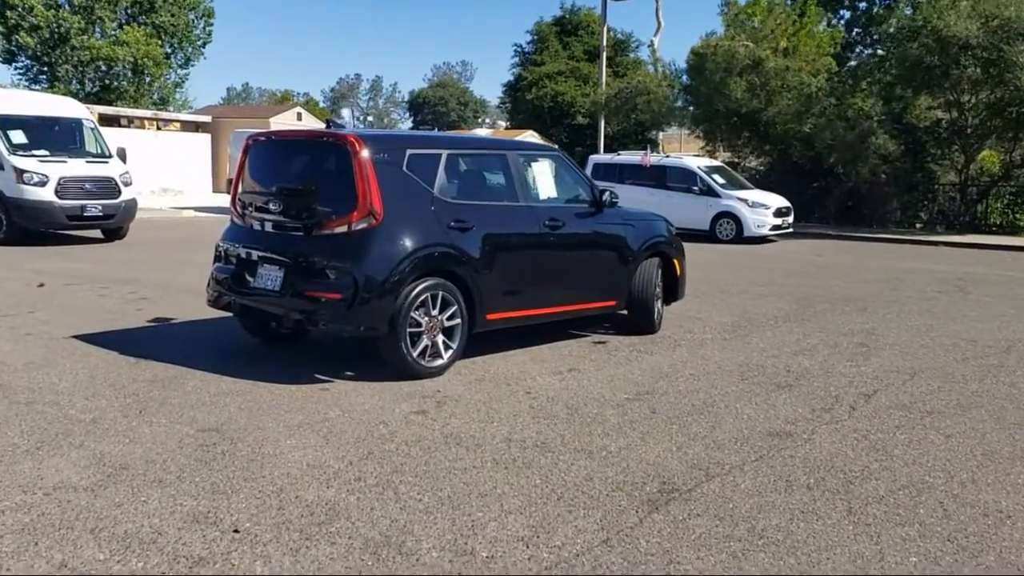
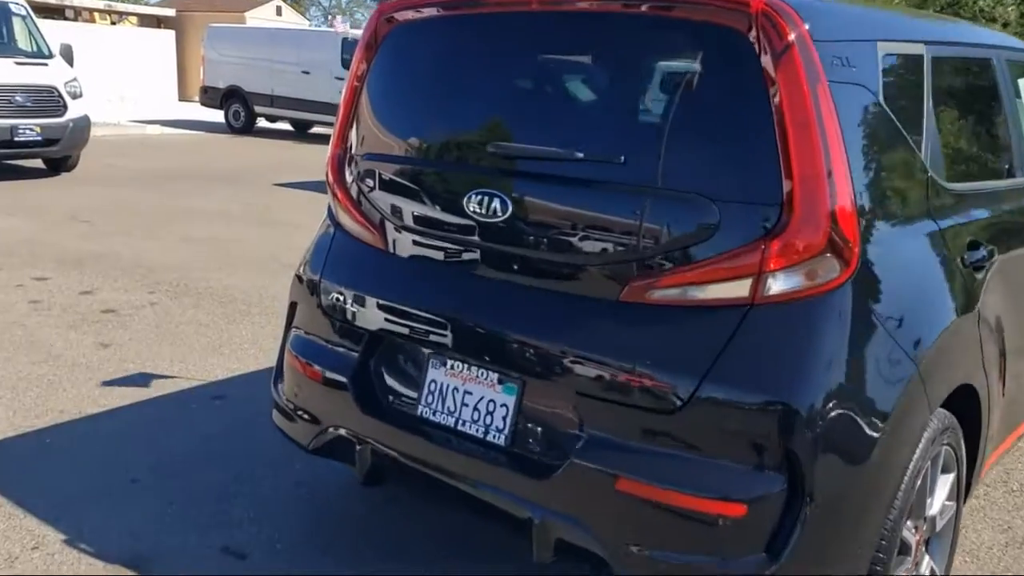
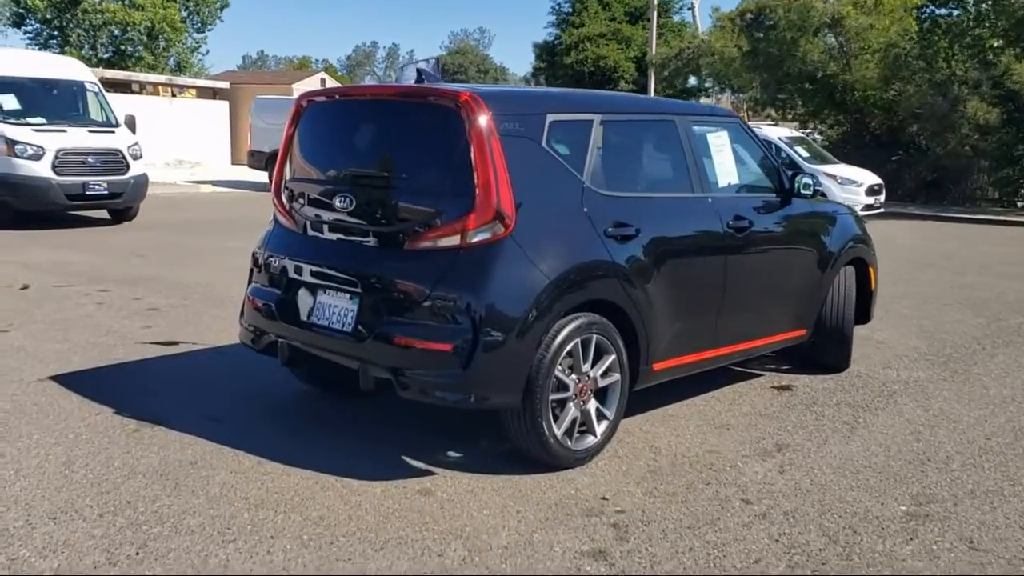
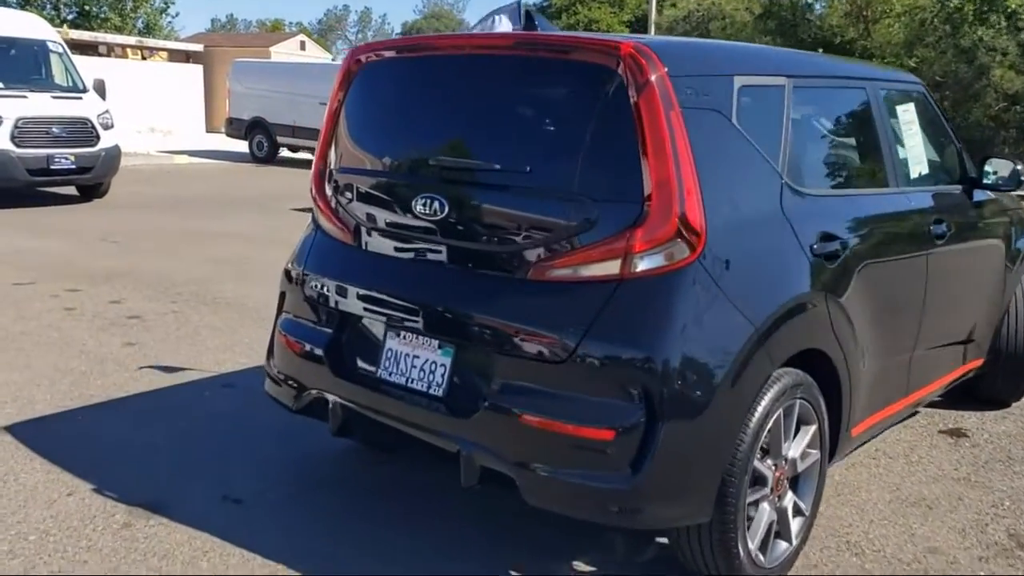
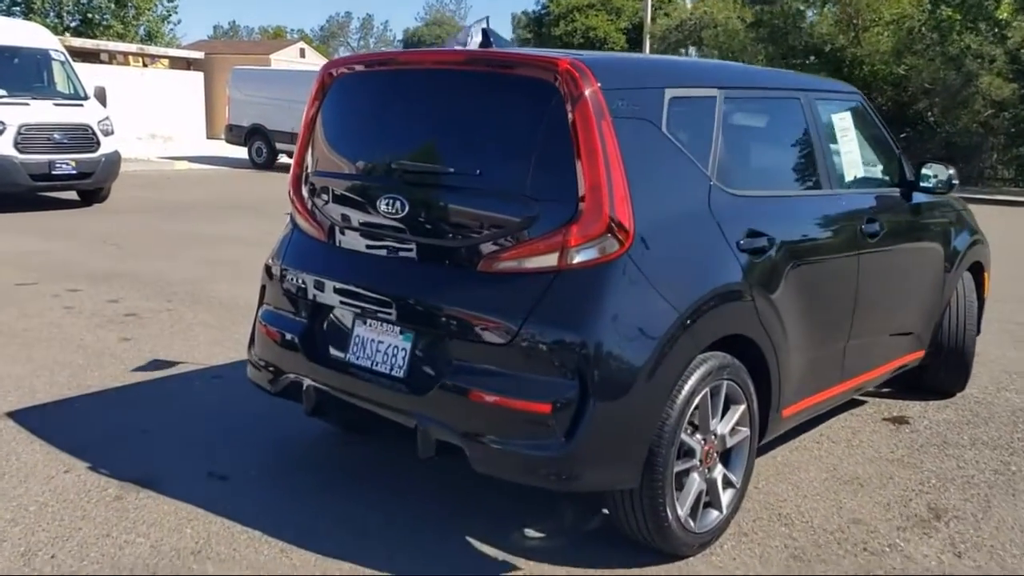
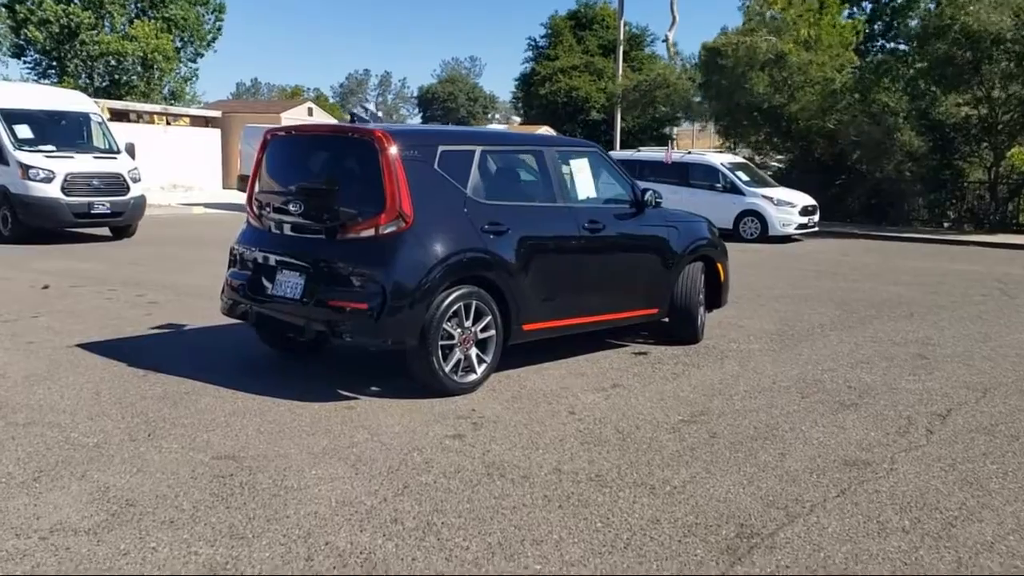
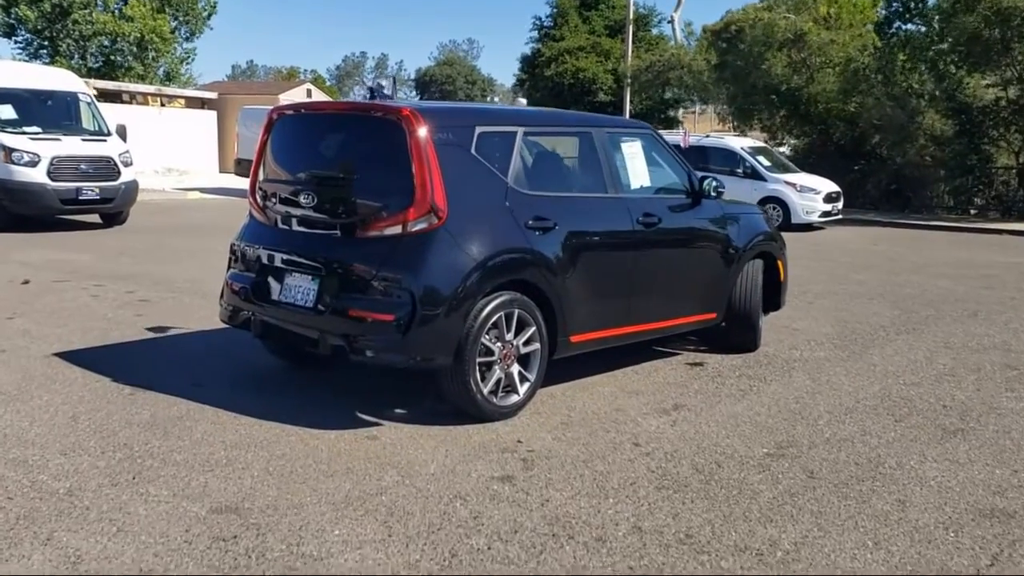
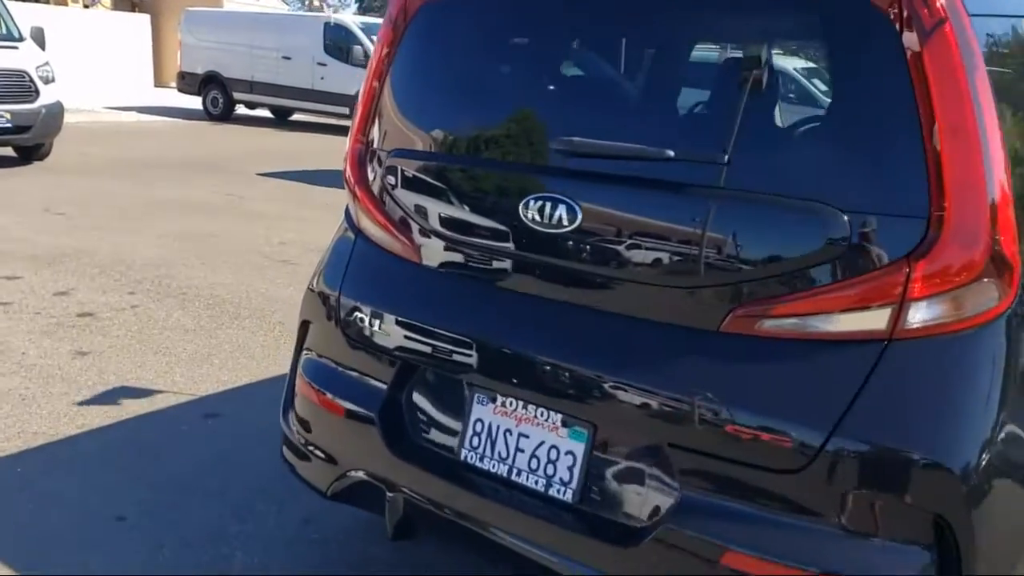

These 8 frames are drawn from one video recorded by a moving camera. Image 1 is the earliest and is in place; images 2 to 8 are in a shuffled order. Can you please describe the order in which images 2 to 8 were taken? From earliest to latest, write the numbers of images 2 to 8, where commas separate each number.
6, 7, 3, 5, 4, 2, 8
